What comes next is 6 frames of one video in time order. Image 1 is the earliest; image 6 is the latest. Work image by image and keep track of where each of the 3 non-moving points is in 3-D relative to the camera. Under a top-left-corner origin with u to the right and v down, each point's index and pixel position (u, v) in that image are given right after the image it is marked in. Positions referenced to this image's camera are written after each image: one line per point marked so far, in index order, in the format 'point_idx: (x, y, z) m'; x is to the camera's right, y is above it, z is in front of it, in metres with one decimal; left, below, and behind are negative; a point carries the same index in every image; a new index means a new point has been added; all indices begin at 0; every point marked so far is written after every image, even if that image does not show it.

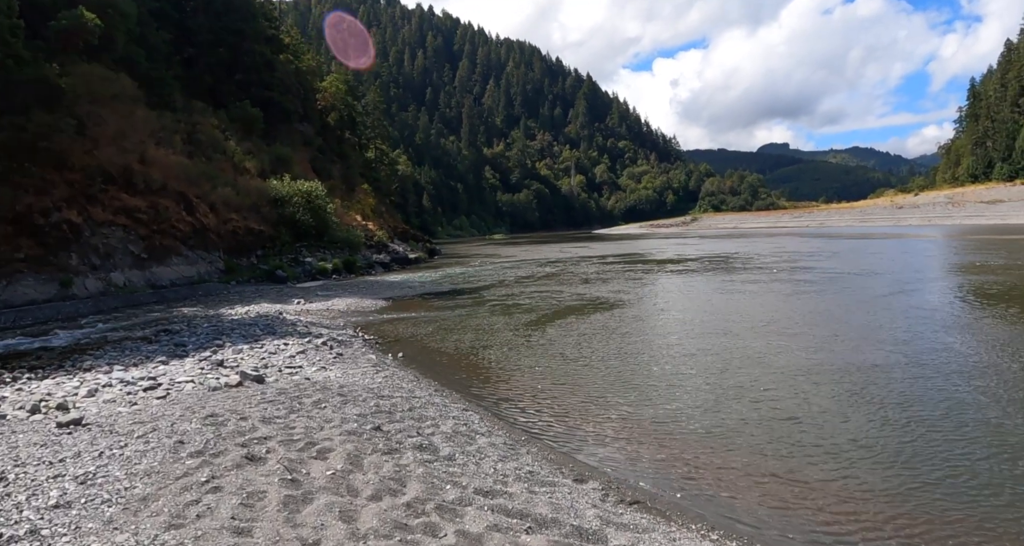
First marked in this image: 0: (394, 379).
0: (-2.1, -1.9, +10.9) m
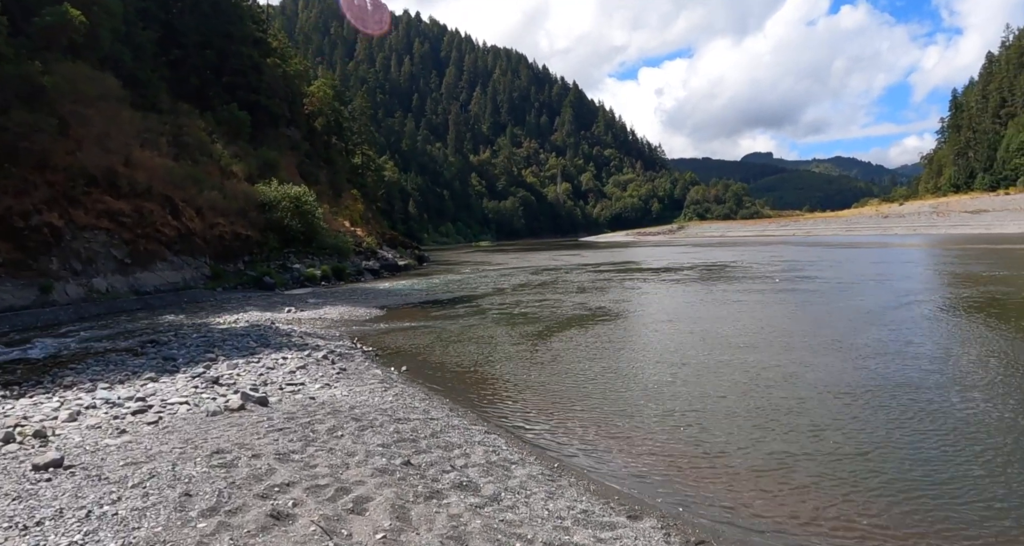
0: (-1.8, -2.1, +10.1) m
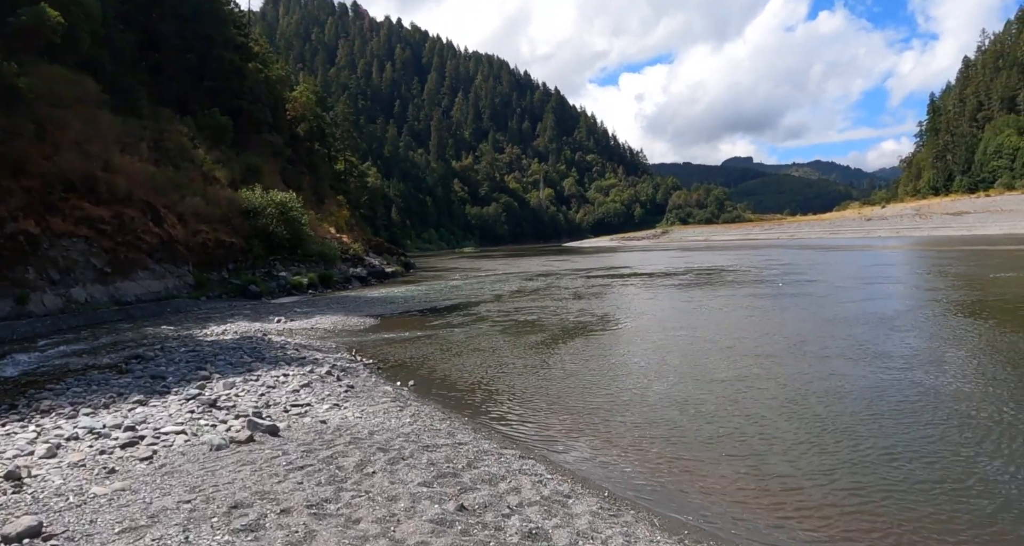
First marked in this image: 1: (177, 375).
0: (-1.3, -2.2, +9.2) m
1: (-6.2, -1.9, +11.3) m
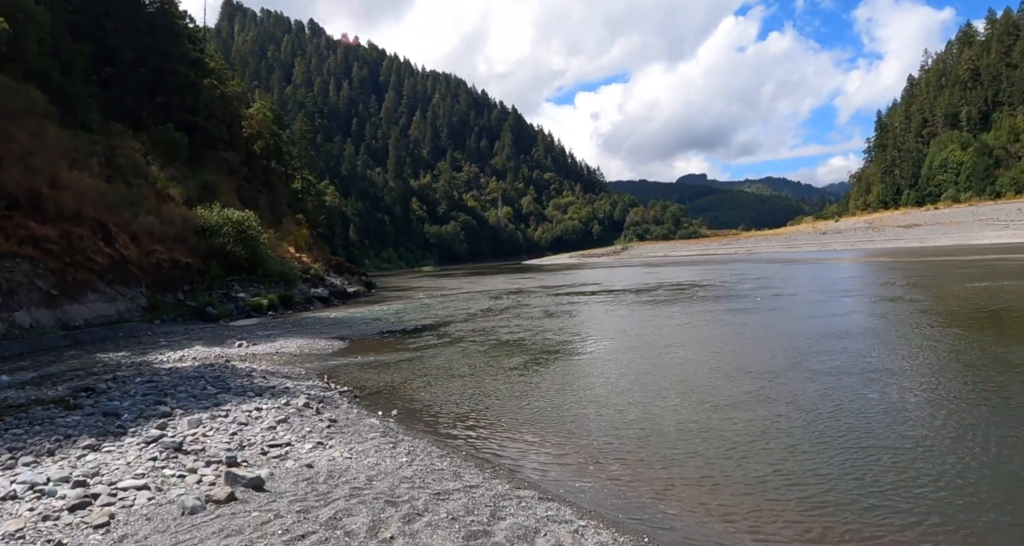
0: (-1.2, -2.5, +8.1) m
1: (-6.2, -2.3, +10.0) m
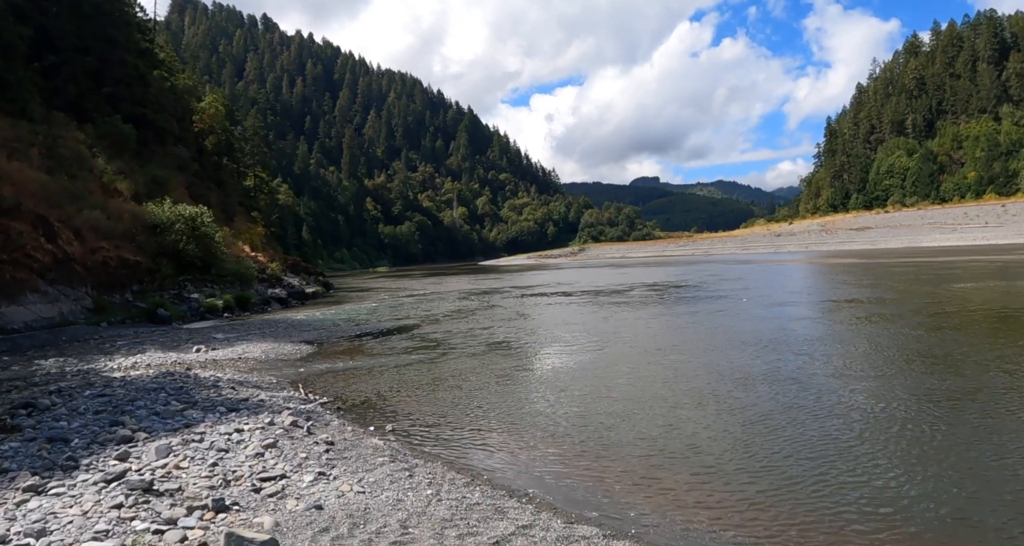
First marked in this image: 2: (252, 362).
0: (-0.7, -2.4, +6.8) m
1: (-5.8, -2.2, +8.3) m
2: (-8.2, -2.8, +19.4) m
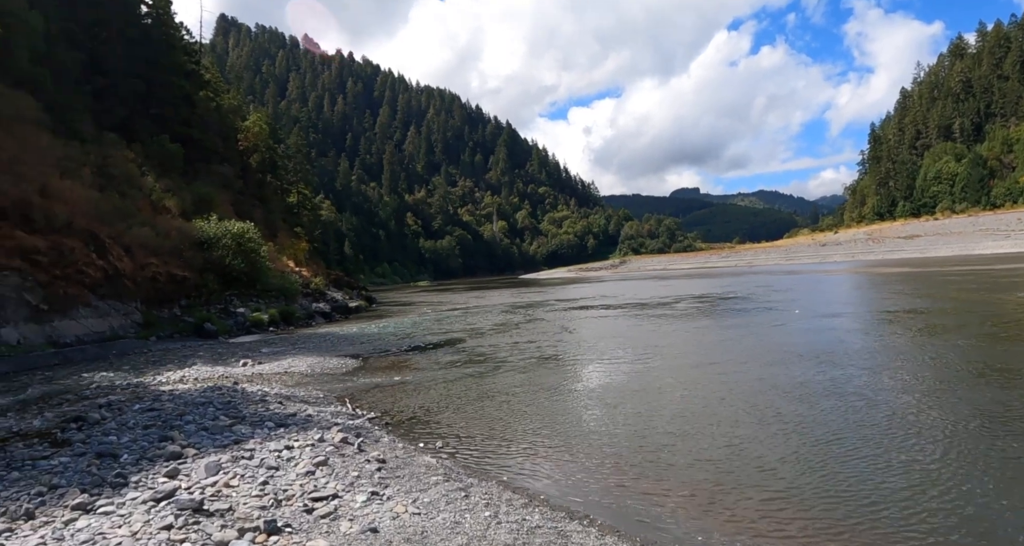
0: (0.0, -2.5, +6.4) m
1: (-5.0, -2.4, +8.2) m
2: (-6.7, -3.3, +19.4) m
